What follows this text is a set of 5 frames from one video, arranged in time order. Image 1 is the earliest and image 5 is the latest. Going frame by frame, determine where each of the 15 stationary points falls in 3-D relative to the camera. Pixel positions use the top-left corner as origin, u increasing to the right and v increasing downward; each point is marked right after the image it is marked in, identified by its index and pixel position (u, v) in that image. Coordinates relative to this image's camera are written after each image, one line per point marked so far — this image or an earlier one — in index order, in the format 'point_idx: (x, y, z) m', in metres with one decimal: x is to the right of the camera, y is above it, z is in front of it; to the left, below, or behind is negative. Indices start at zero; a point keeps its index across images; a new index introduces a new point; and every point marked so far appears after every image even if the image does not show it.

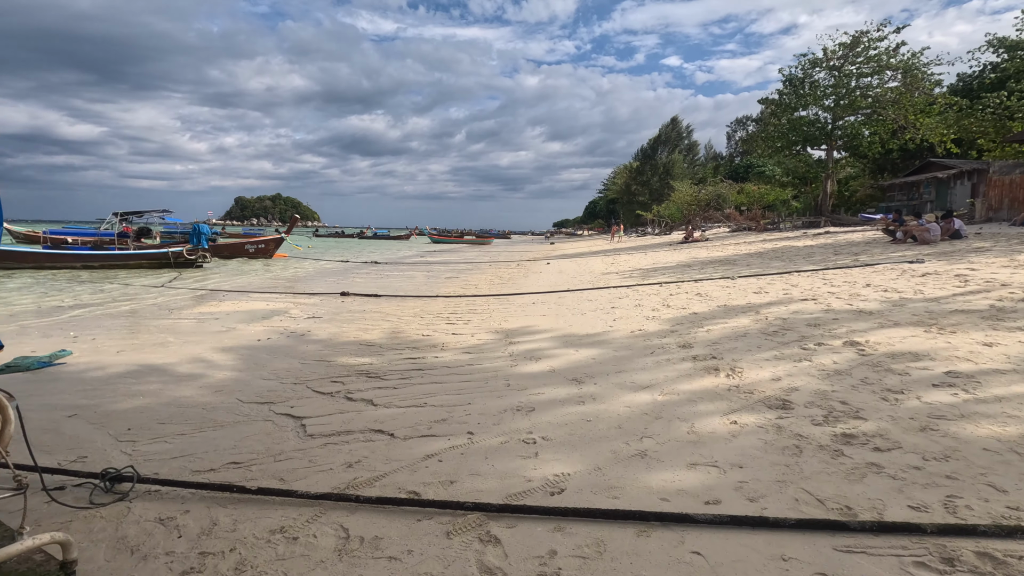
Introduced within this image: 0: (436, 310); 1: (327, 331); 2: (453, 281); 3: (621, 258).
0: (-1.4, -0.4, +9.6) m
1: (-2.7, -0.6, +8.0) m
2: (-1.8, +0.2, +15.6) m
3: (+4.0, +1.1, +19.8) m
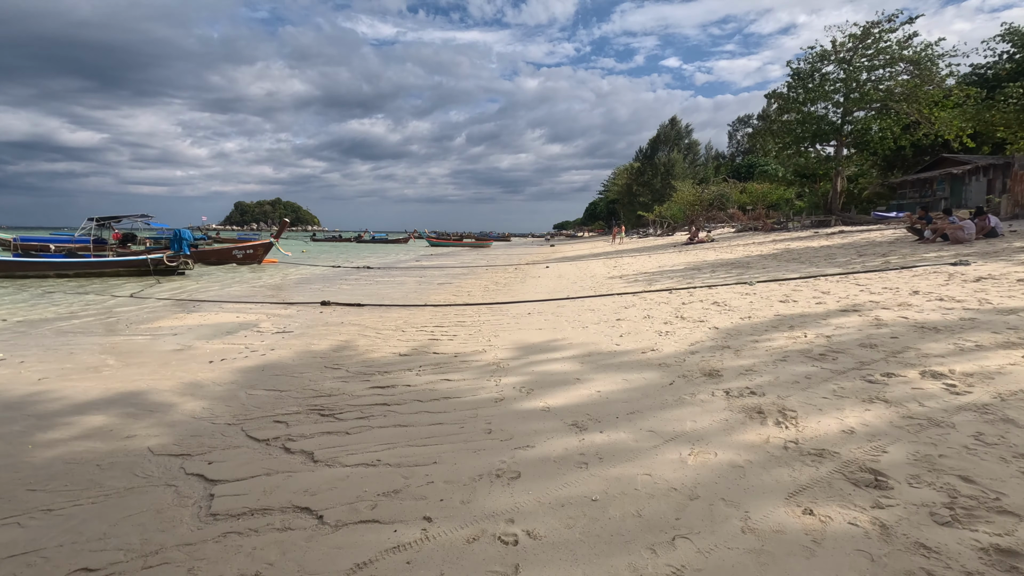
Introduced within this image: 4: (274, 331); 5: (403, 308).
0: (-1.5, -0.5, +8.7) m
1: (-2.8, -0.8, +7.0) m
2: (-1.9, 0.0, +14.7) m
3: (+3.9, +1.0, +18.8) m
4: (-3.7, -0.7, +8.4) m
5: (-2.1, -0.4, +10.3) m
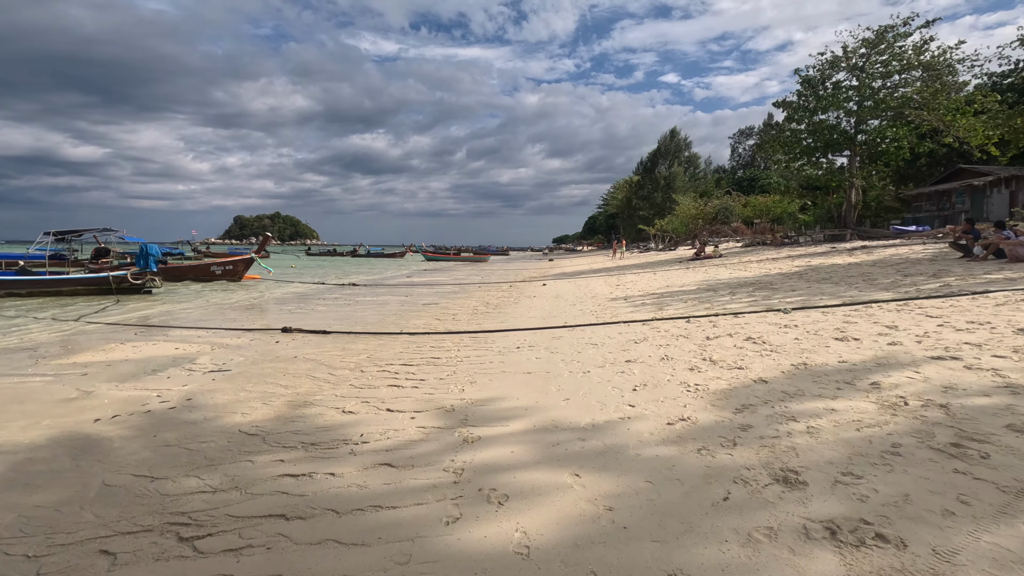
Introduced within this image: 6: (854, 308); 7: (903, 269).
0: (-1.6, -0.9, +7.2) m
1: (-3.0, -1.1, +5.5) m
2: (-2.0, -0.5, +13.2) m
3: (+3.8, +0.3, +17.3) m
4: (-3.9, -1.1, +6.9) m
5: (-2.3, -0.8, +8.8) m
6: (+4.3, -0.2, +6.7) m
7: (+7.4, +0.4, +10.1) m
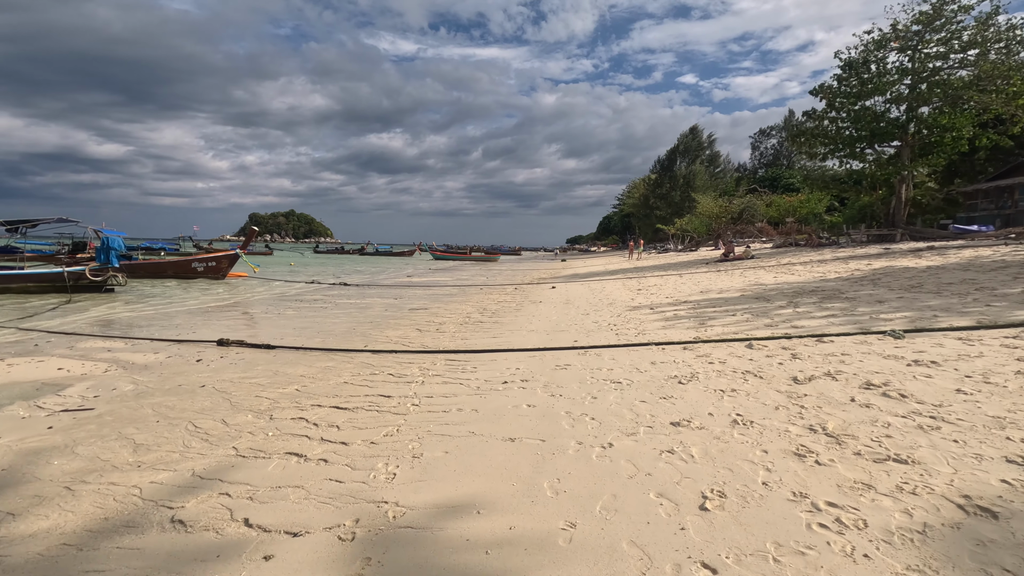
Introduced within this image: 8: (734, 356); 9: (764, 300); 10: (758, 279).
0: (-1.8, -1.0, +5.1) m
1: (-3.2, -1.2, +3.5) m
2: (-2.0, -0.6, +11.1) m
3: (+3.9, +0.2, +15.1) m
4: (-4.1, -1.1, +4.8) m
5: (-2.4, -0.9, +6.7) m
6: (+4.2, -0.4, +4.5) m
7: (+7.4, +0.2, +7.8) m
8: (+2.1, -0.6, +4.9) m
9: (+4.0, -0.2, +8.5) m
10: (+5.6, +0.2, +12.2) m
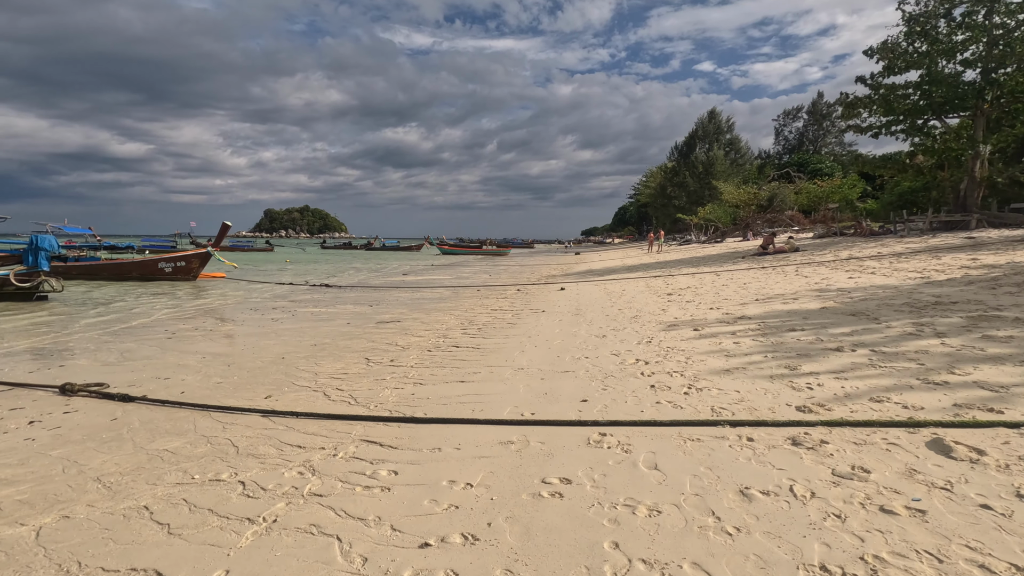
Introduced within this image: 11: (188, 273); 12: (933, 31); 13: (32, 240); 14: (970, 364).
0: (-2.1, -1.2, +2.5) m
1: (-3.6, -1.4, +0.9) m
2: (-2.1, -0.7, +8.6) m
3: (+3.9, +0.2, +12.3) m
4: (-4.4, -1.3, +2.3) m
5: (-2.6, -1.1, +4.1) m
6: (+3.9, -0.6, +1.7) m
7: (+7.1, +0.1, +4.9) m
8: (+1.8, -0.8, +2.2) m
9: (+3.8, -0.3, +5.7) m
10: (+5.5, +0.2, +9.3) m
11: (-11.3, +0.5, +18.5) m
12: (+14.6, +8.8, +18.6) m
13: (-11.9, +1.2, +13.6) m
14: (+3.3, -0.5, +3.8) m
